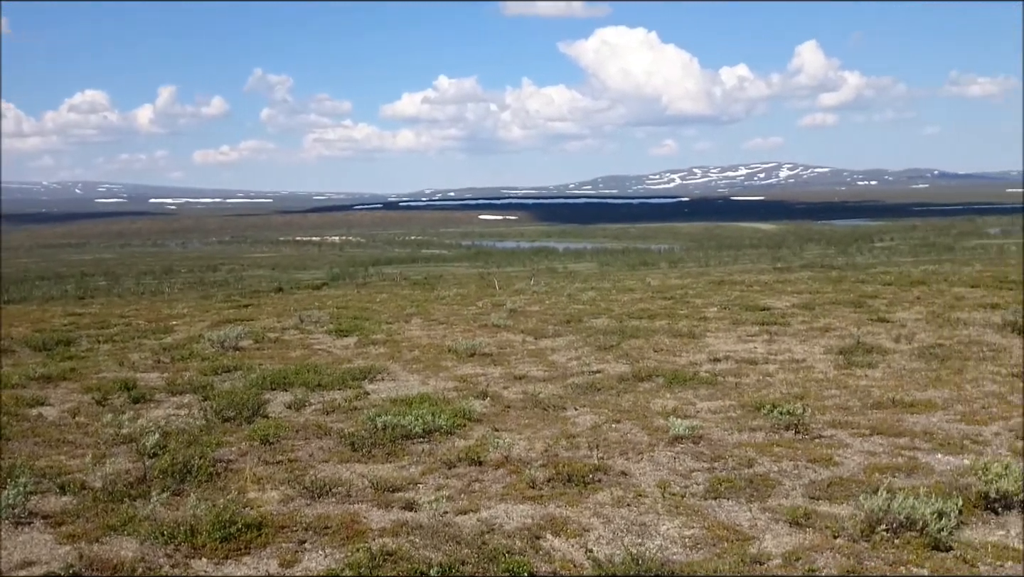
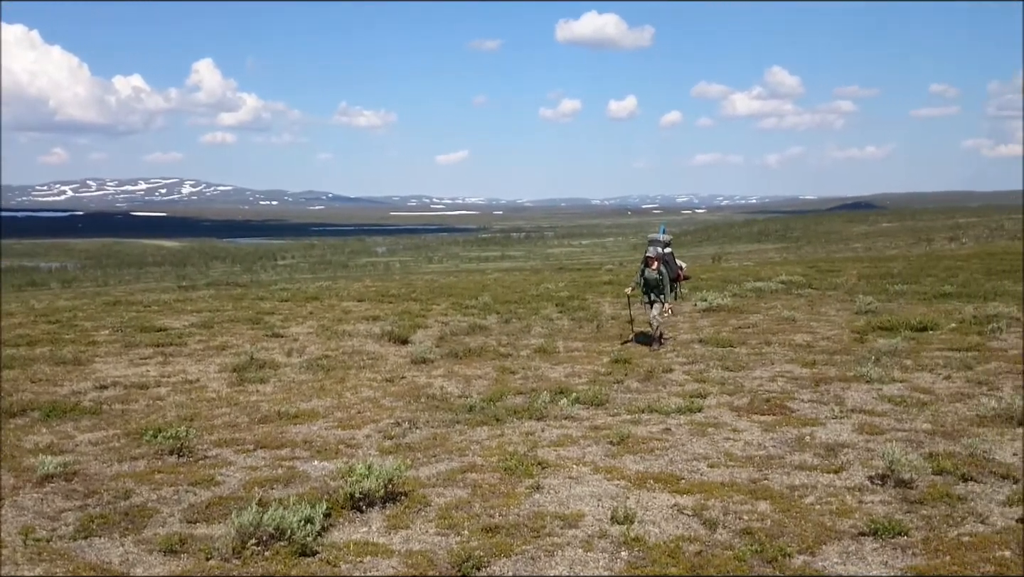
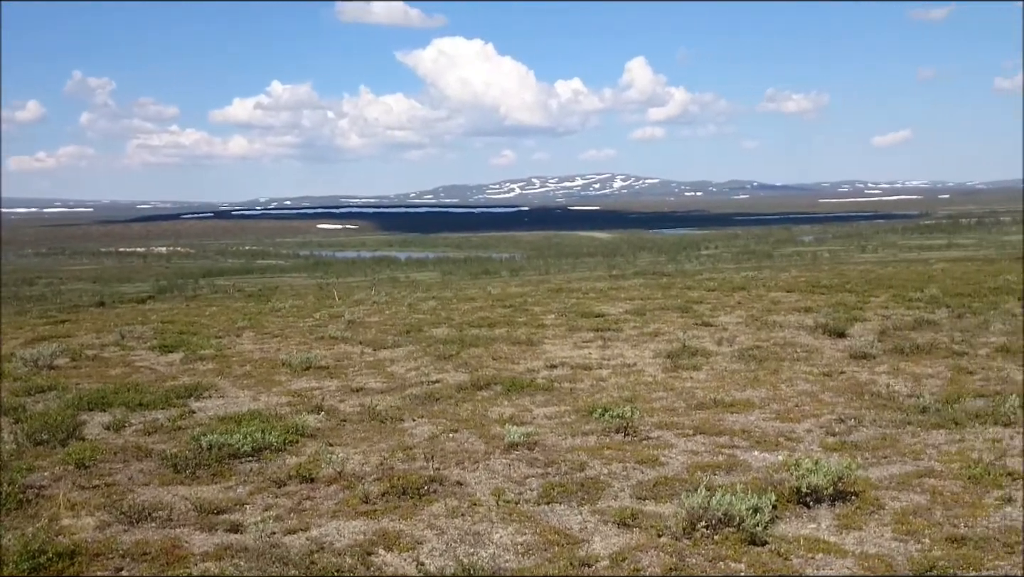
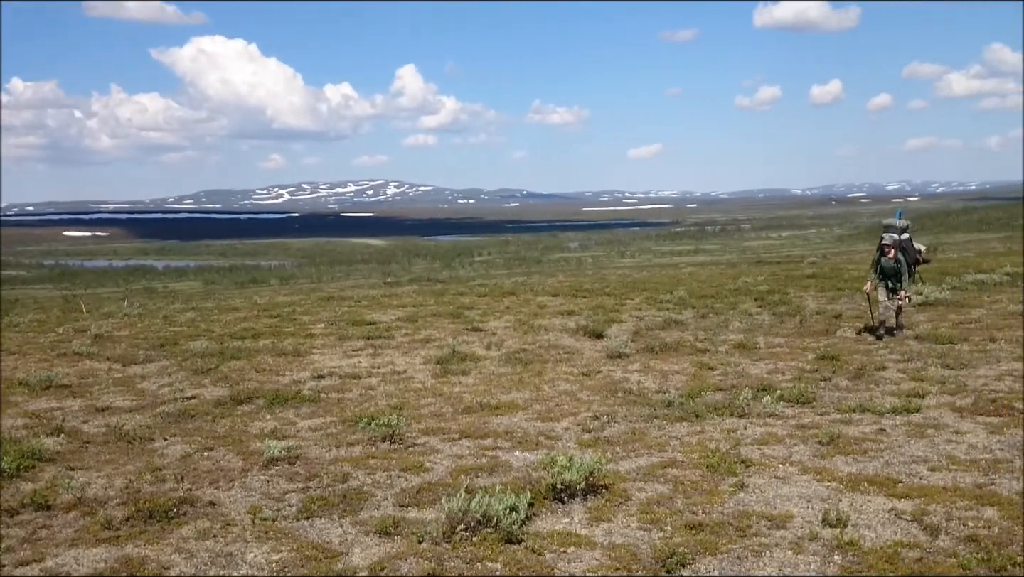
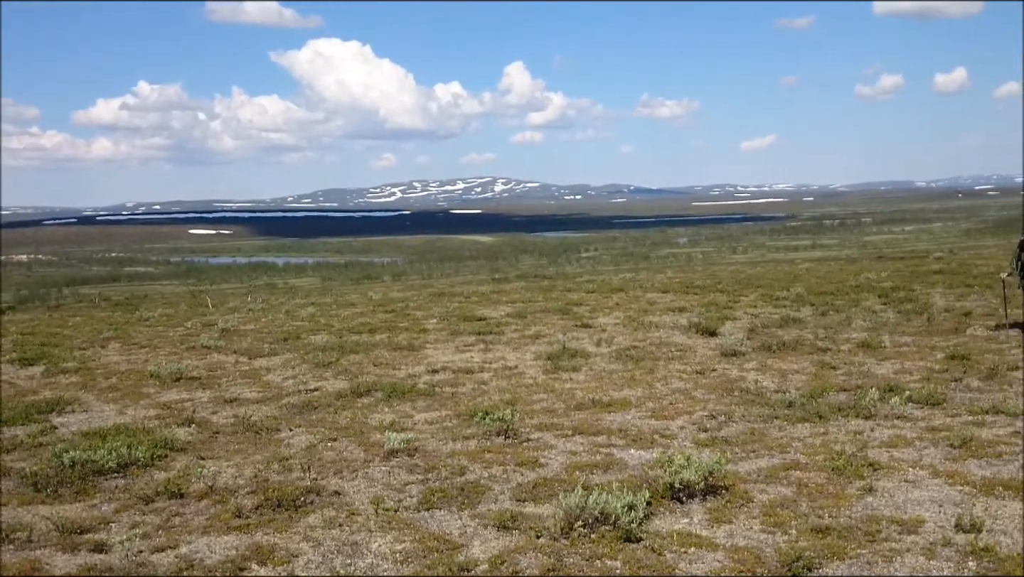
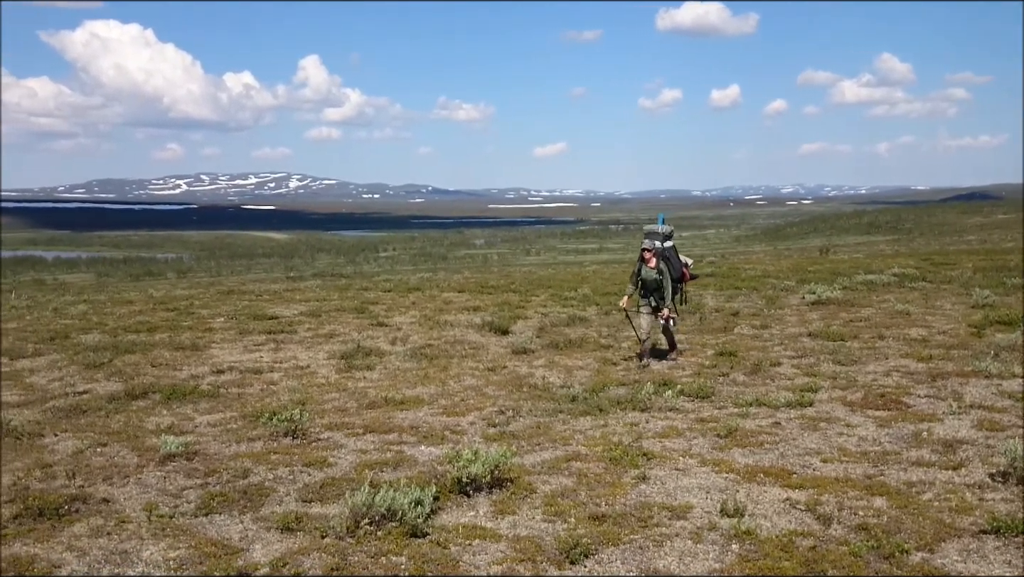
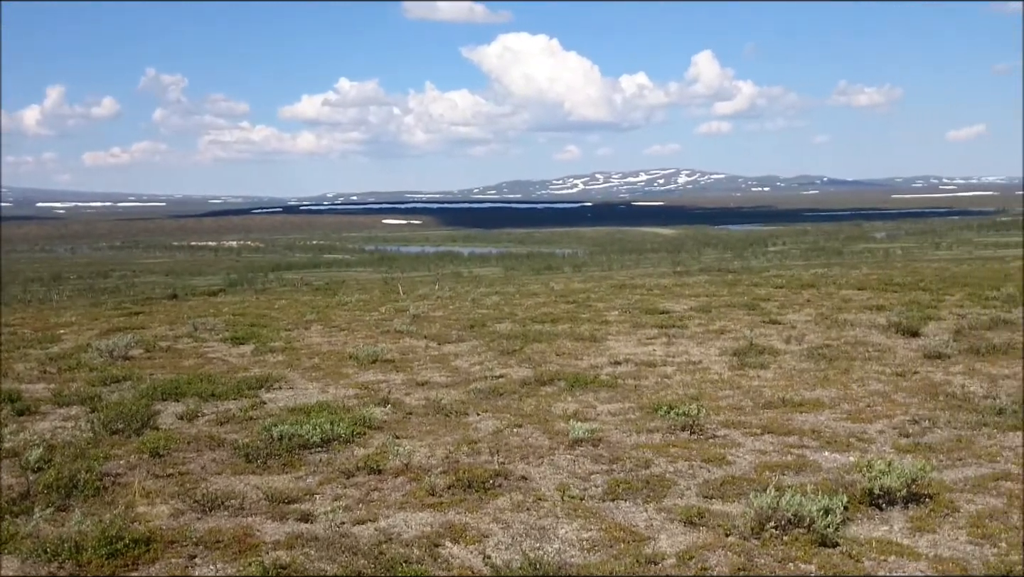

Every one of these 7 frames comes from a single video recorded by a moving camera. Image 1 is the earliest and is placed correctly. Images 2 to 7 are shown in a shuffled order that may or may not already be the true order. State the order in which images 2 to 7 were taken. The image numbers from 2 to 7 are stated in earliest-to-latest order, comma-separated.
7, 3, 5, 4, 2, 6
